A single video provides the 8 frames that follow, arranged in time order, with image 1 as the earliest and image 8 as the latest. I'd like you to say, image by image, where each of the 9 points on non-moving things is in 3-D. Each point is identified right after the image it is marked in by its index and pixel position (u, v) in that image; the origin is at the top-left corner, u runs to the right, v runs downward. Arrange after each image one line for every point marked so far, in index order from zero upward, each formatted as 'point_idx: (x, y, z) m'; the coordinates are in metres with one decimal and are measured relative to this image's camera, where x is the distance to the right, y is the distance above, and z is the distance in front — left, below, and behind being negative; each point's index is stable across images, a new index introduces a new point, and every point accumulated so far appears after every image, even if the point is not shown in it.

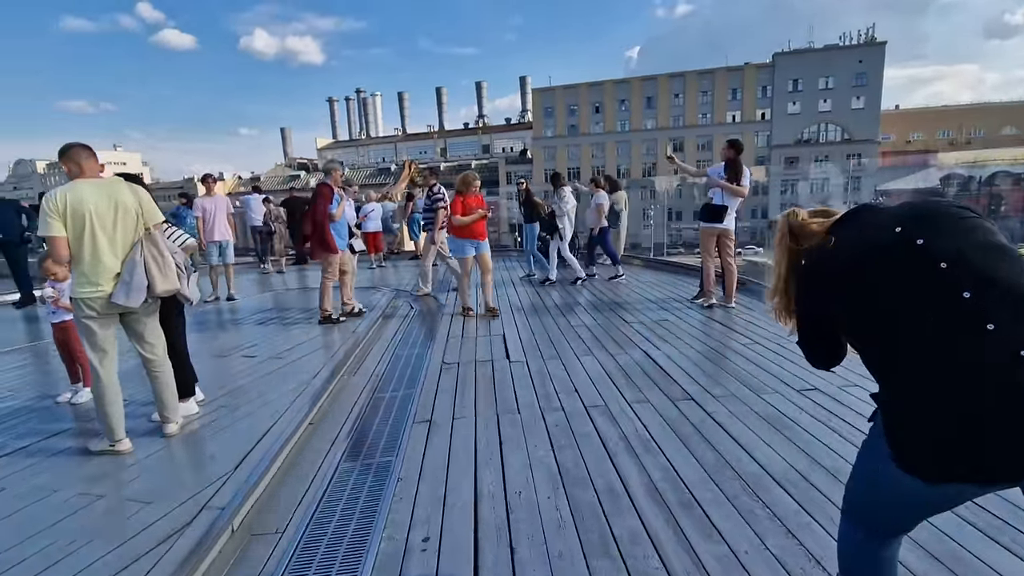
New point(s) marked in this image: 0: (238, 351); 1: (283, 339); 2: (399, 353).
0: (-2.4, -0.5, +4.5) m
1: (-2.1, -0.4, +4.9) m
2: (-0.9, -0.5, +4.2) m
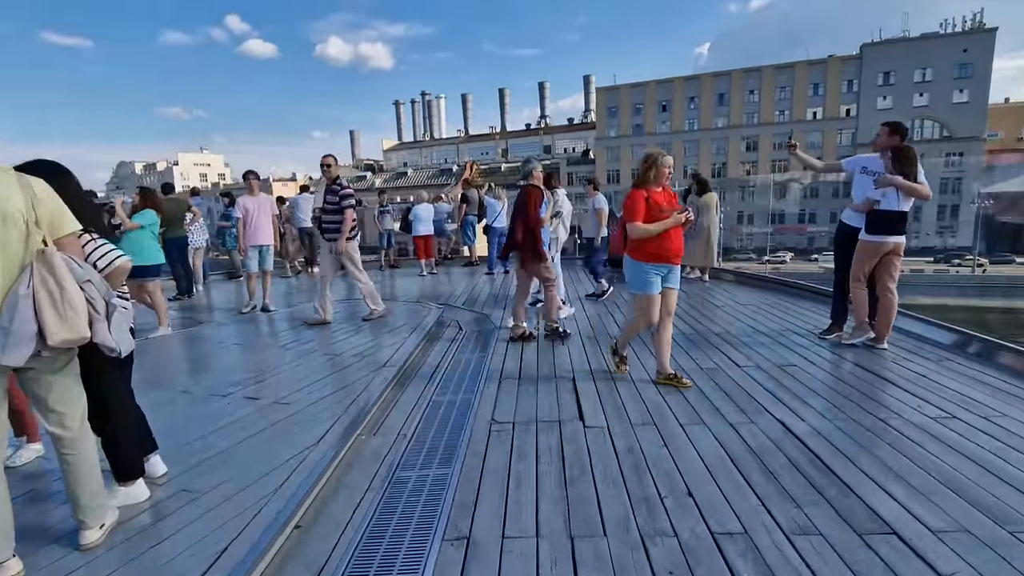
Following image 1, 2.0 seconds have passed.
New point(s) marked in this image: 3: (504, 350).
0: (-1.9, -0.6, +3.7) m
1: (-1.6, -0.5, +4.1) m
2: (-0.4, -0.7, +3.2) m
3: (-0.1, -0.5, +4.3) m
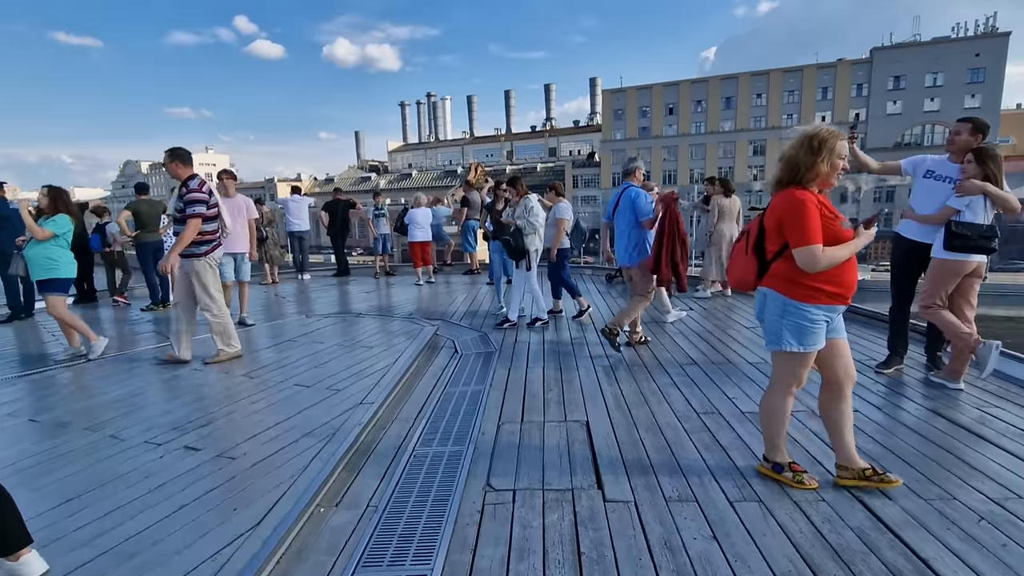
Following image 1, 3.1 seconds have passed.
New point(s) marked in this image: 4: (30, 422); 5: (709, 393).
0: (-1.9, -0.7, +3.1) m
1: (-1.6, -0.6, +3.5) m
2: (-0.4, -0.9, +2.6) m
3: (-0.1, -0.6, +3.7) m
4: (-2.8, -0.8, +3.0) m
5: (+1.2, -0.7, +3.3) m
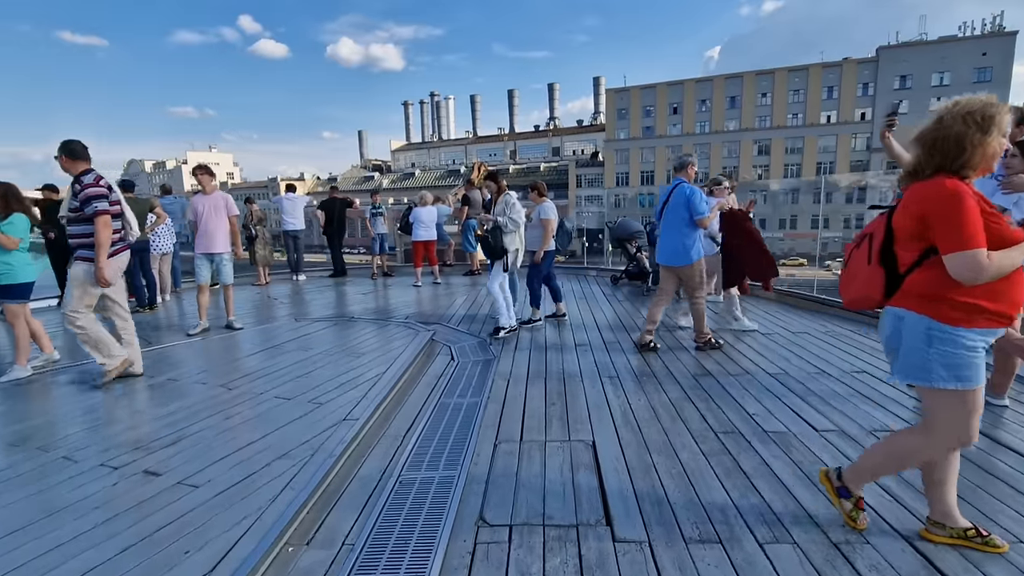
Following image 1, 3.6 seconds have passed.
0: (-1.9, -0.8, +2.8) m
1: (-1.6, -0.7, +3.2) m
2: (-0.5, -0.9, +2.3) m
3: (-0.1, -0.7, +3.4) m
4: (-2.8, -0.8, +2.7) m
5: (+1.2, -0.7, +3.0) m
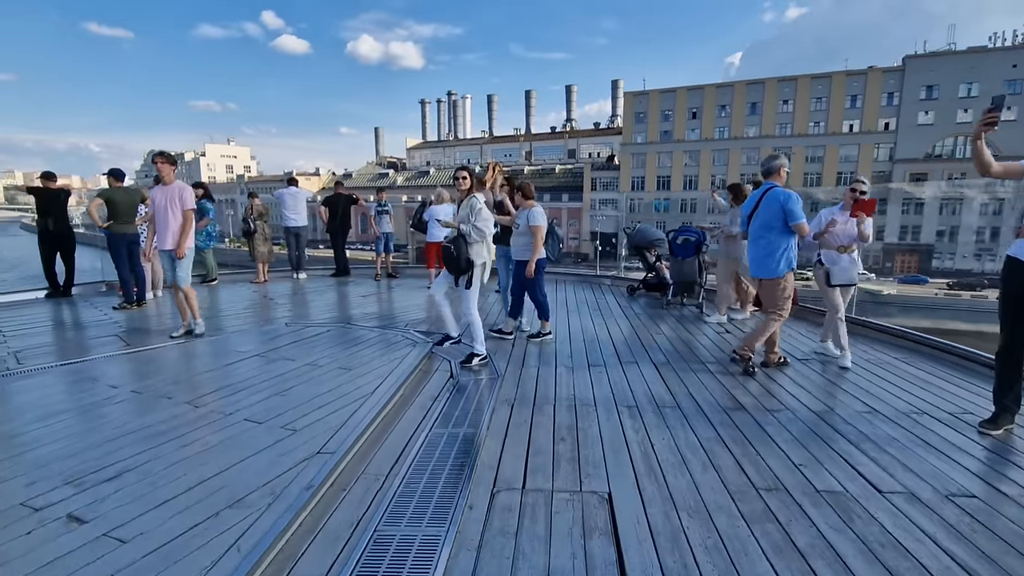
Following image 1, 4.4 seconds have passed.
0: (-1.9, -0.8, +2.4) m
1: (-1.6, -0.7, +2.8) m
2: (-0.5, -1.0, +1.9) m
3: (0.0, -0.8, +3.0) m
4: (-2.8, -0.8, +2.4) m
5: (+1.3, -0.8, +2.5) m
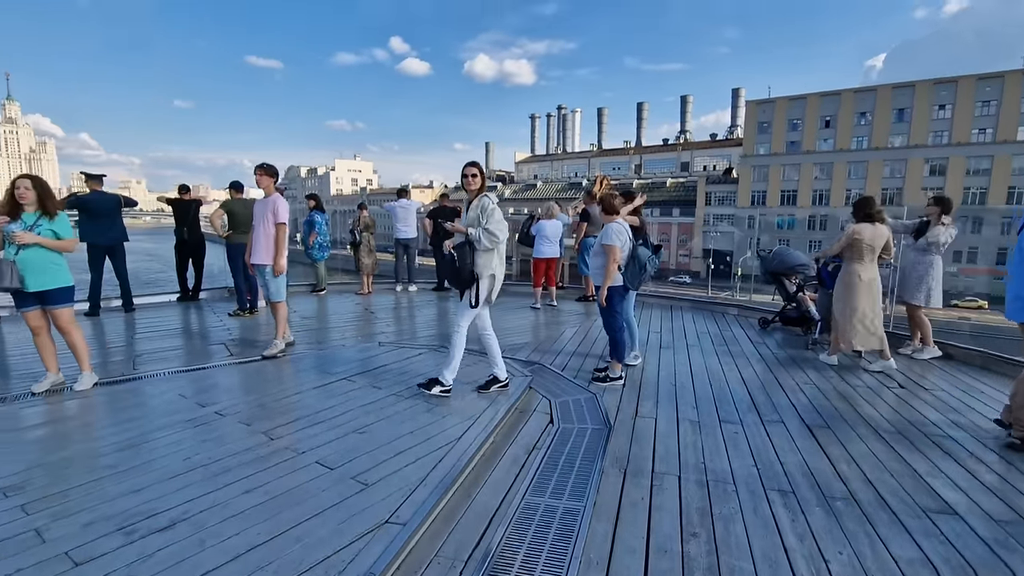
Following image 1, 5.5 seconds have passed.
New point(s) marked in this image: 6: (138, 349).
0: (-1.4, -0.9, +2.2) m
1: (-1.1, -0.8, +2.5) m
2: (-0.2, -1.1, +1.4) m
3: (+0.5, -0.9, +2.4) m
4: (-2.3, -0.9, +2.3) m
5: (+1.7, -1.0, +1.7) m
6: (-3.5, -0.6, +4.9) m
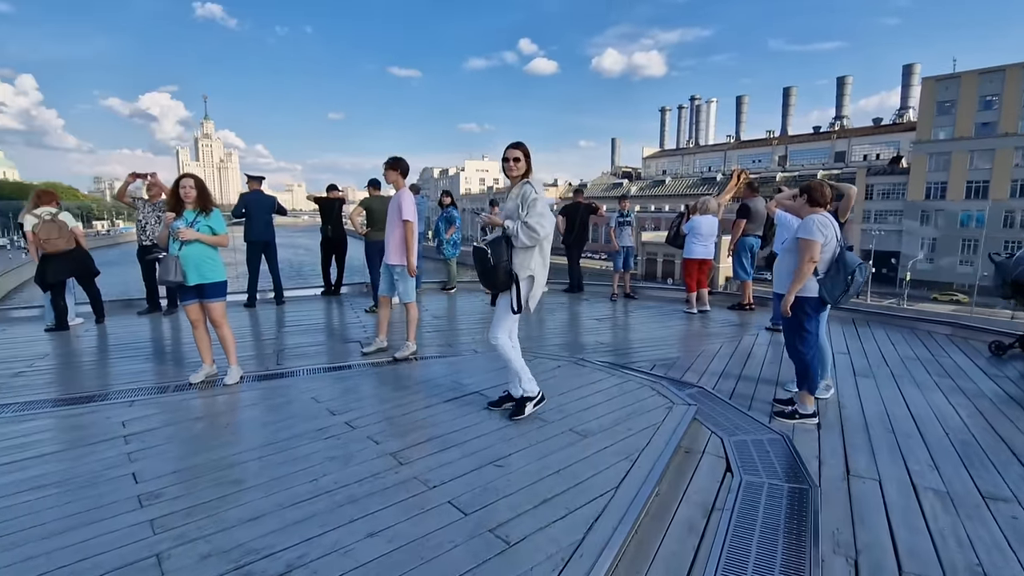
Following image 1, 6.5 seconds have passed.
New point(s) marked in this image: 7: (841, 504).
0: (-0.8, -0.9, +1.9) m
1: (-0.4, -0.8, +2.1) m
2: (+0.2, -1.1, +0.8) m
3: (+1.1, -1.0, +1.7) m
4: (-1.7, -0.8, +2.2) m
5: (+2.1, -1.1, +0.7) m
6: (-2.2, -0.5, +5.0) m
7: (+1.4, -0.9, +2.2) m
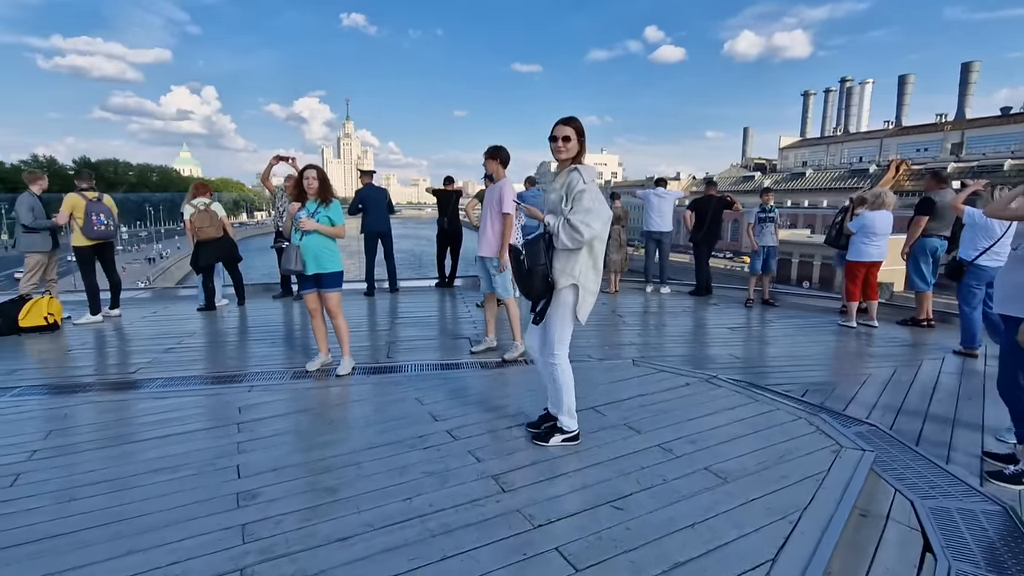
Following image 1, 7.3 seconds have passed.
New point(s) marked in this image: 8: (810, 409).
0: (-0.4, -0.9, +1.7) m
1: (+0.1, -0.9, +1.8) m
2: (+0.4, -1.2, +0.4) m
3: (+1.4, -1.1, +1.1) m
4: (-1.2, -0.8, +2.2) m
5: (+2.1, -1.3, -0.1) m
6: (-1.1, -0.4, +5.0) m
7: (+1.8, -1.0, +1.5) m
8: (+1.7, -0.8, +3.0) m
